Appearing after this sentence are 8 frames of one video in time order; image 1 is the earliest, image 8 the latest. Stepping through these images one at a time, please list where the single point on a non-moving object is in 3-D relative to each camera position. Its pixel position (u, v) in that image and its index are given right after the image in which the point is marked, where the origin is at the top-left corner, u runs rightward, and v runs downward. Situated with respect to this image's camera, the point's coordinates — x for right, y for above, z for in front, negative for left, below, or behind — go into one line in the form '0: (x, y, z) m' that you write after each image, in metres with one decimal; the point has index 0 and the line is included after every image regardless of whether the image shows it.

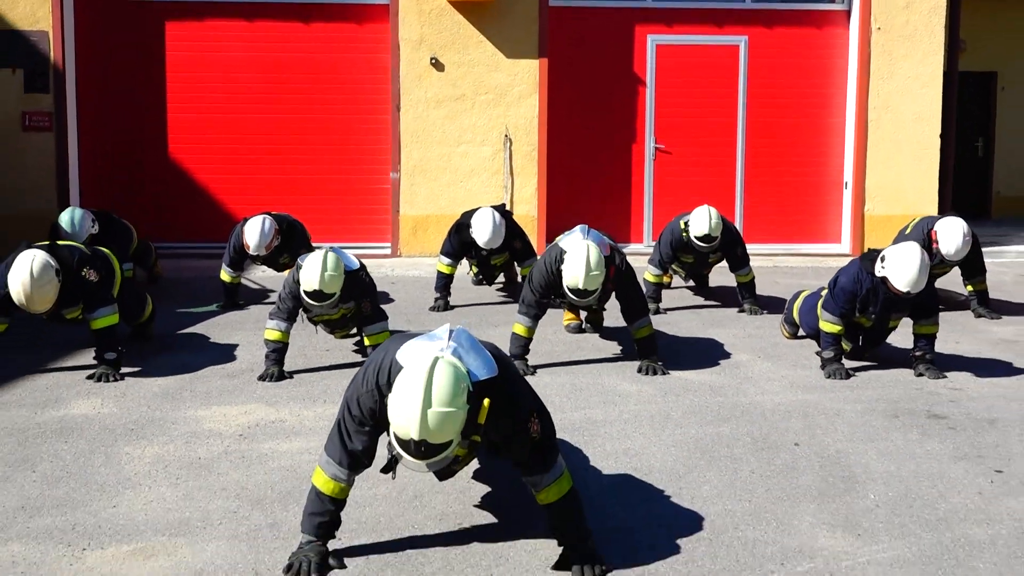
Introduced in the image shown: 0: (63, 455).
0: (-1.6, -0.6, +4.7) m
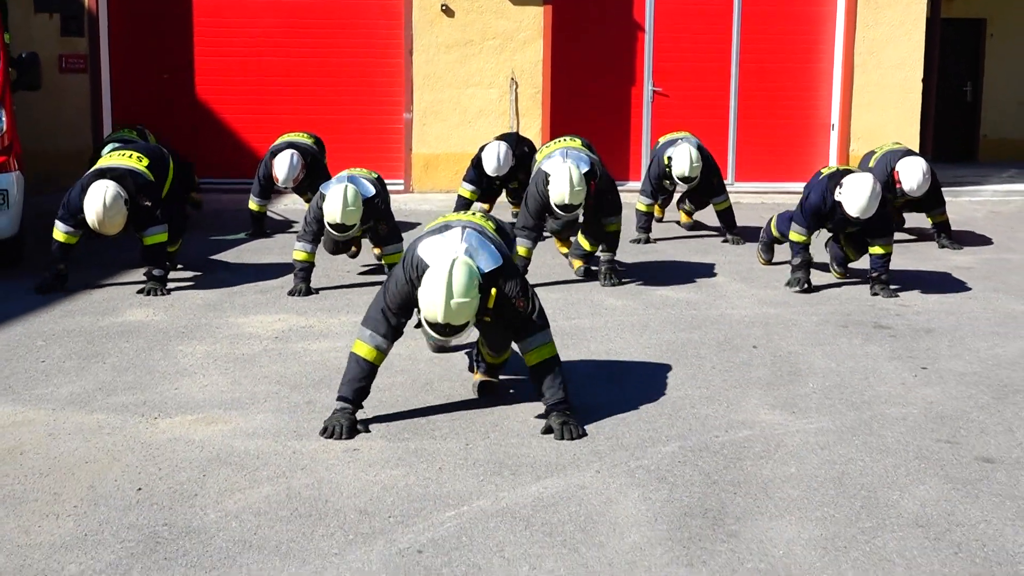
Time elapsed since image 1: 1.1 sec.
0: (-1.7, -0.3, +5.5) m
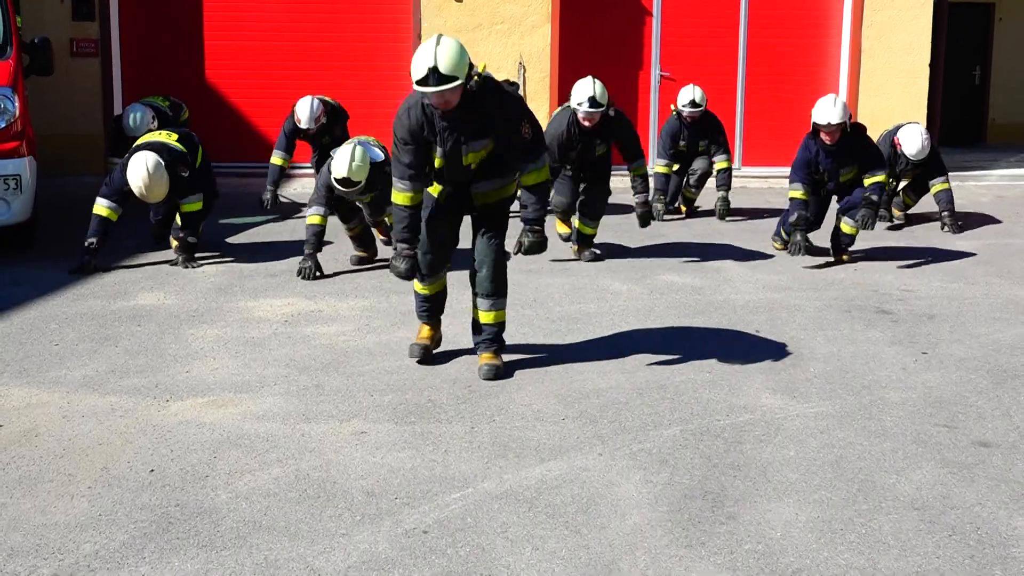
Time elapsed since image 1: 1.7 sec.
0: (-1.6, -0.2, +5.6) m
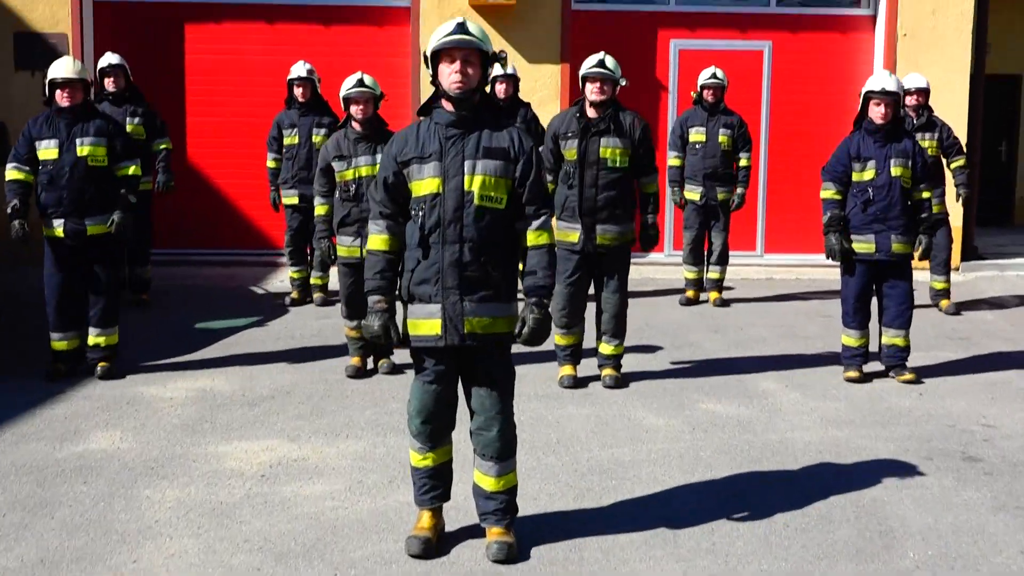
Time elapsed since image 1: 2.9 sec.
0: (-1.5, -0.8, +4.6) m
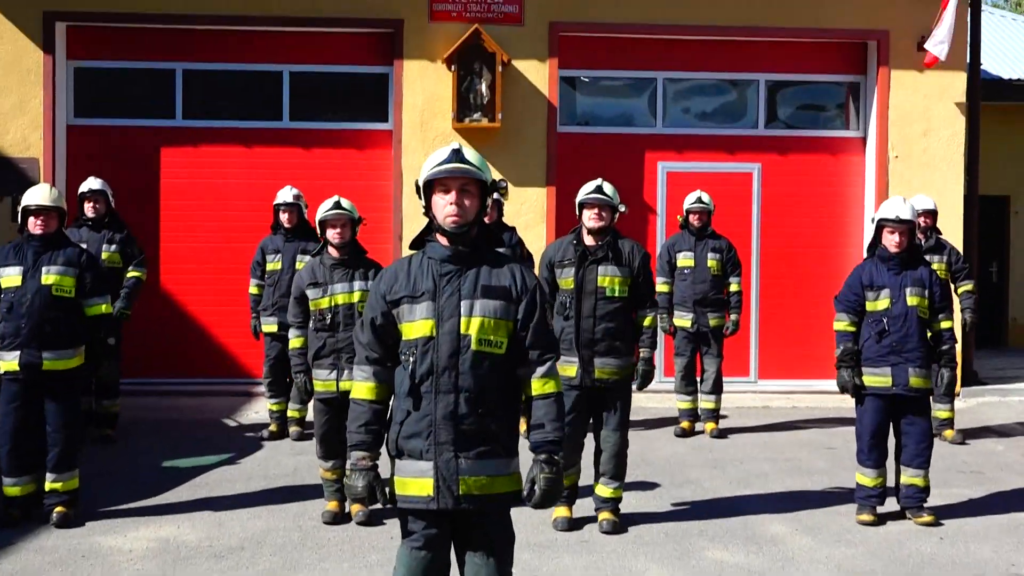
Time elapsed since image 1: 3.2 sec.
0: (-1.6, -1.2, +4.1) m
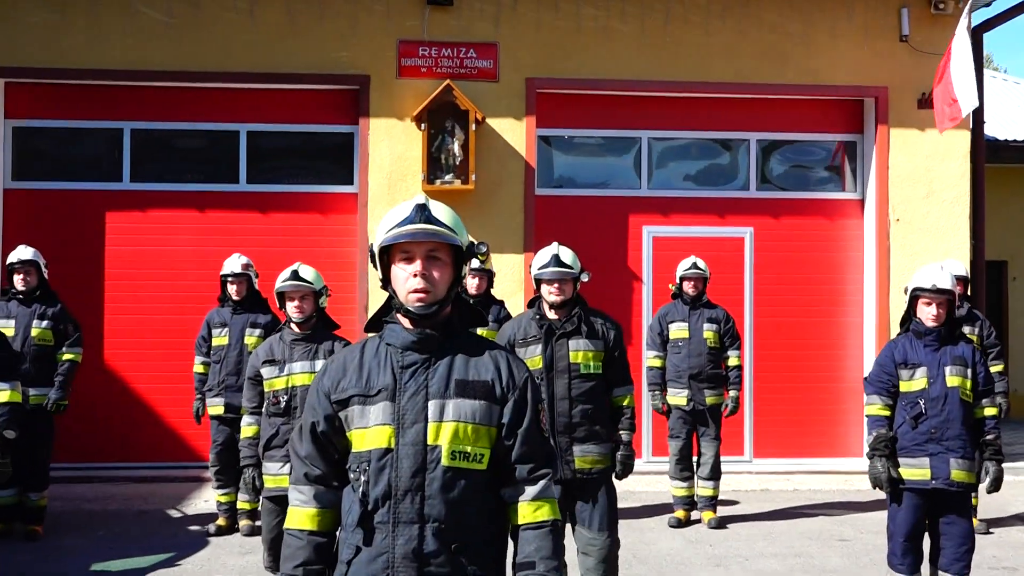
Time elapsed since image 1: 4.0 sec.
0: (-1.6, -1.5, +3.2) m
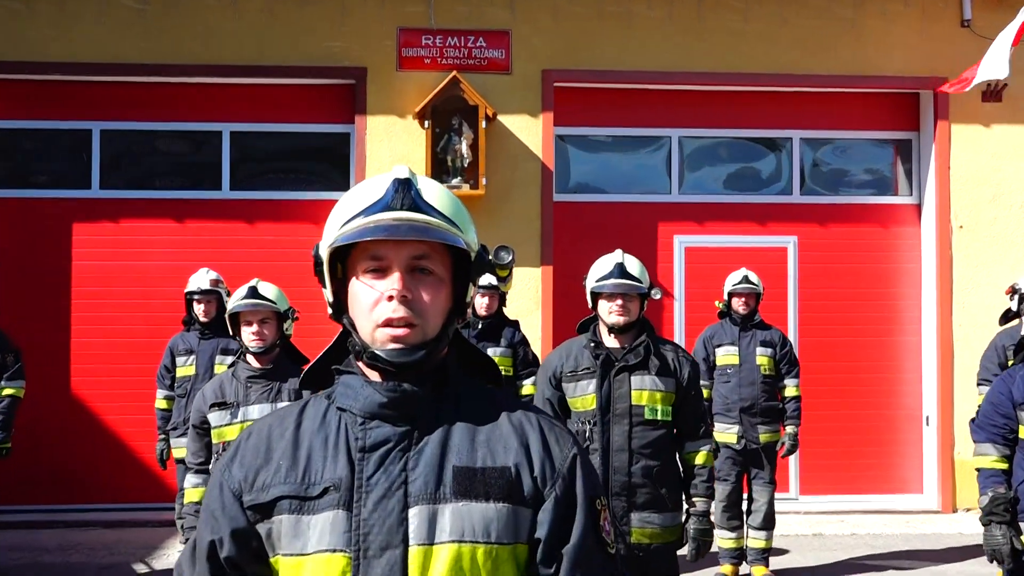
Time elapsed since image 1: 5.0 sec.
0: (-1.5, -1.5, +2.1) m
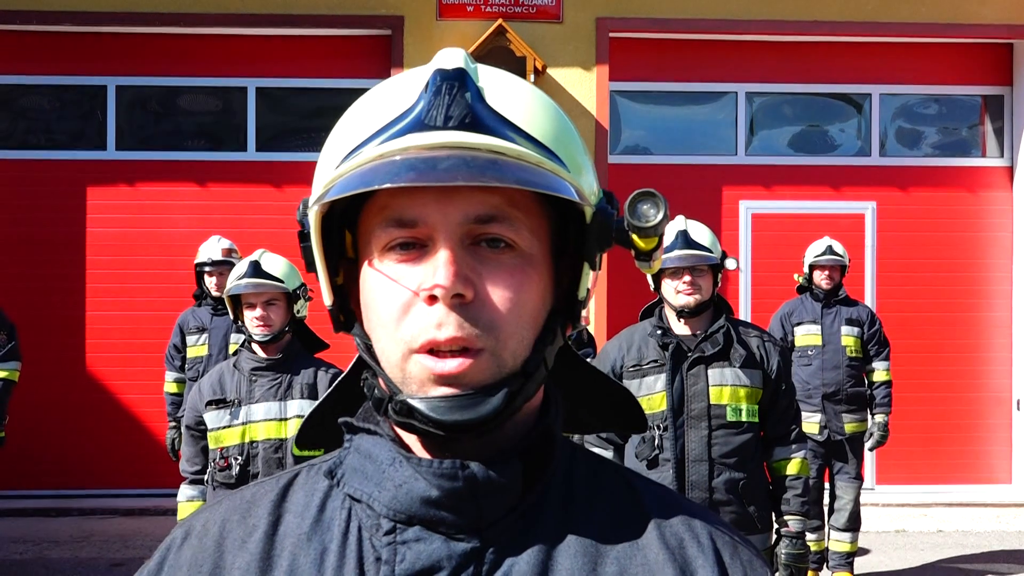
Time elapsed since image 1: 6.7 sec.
0: (-1.4, -1.5, +1.4) m
